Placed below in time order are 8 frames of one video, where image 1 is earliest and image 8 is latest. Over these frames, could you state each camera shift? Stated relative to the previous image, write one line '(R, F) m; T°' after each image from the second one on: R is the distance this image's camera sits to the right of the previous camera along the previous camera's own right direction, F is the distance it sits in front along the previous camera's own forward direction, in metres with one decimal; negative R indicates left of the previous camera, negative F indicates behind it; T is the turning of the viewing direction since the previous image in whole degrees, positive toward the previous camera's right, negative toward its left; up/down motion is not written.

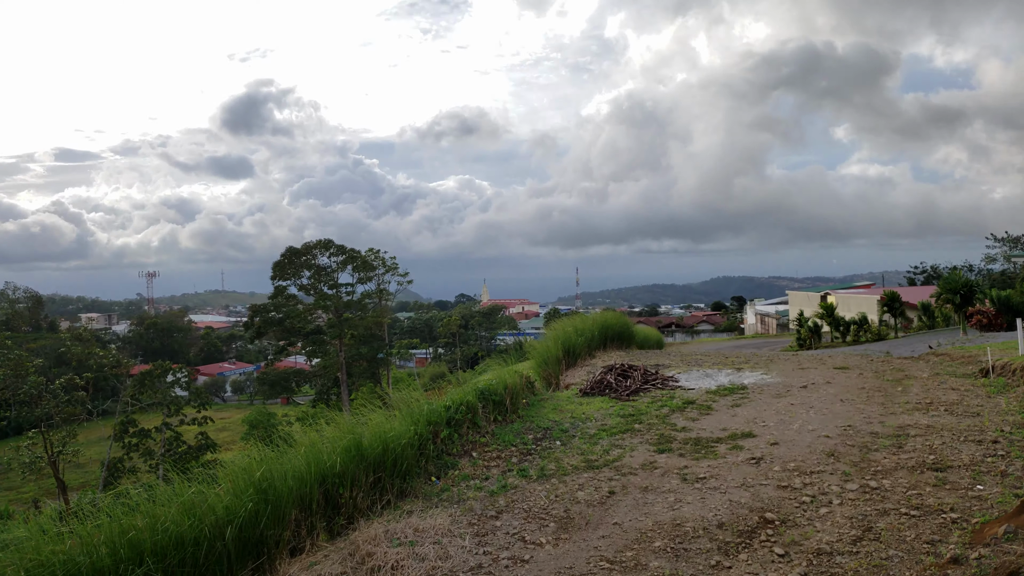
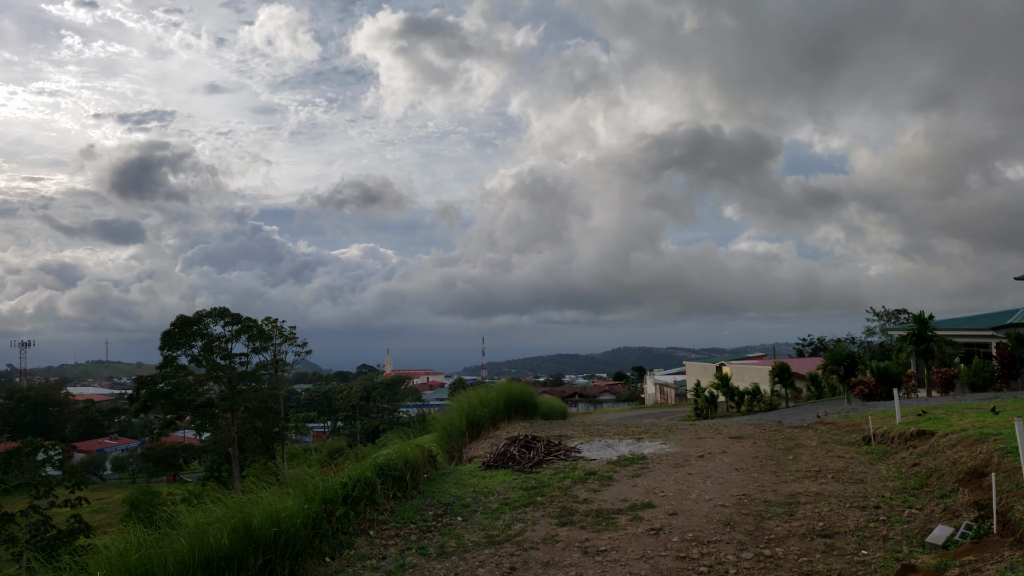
(0.0, +0.7) m; +9°
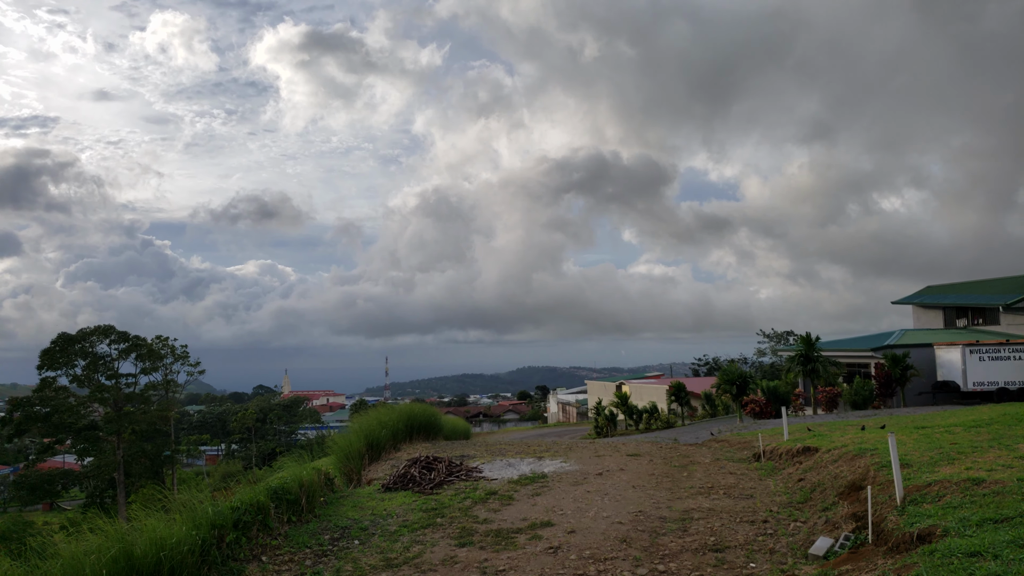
(+0.1, +0.7) m; +9°
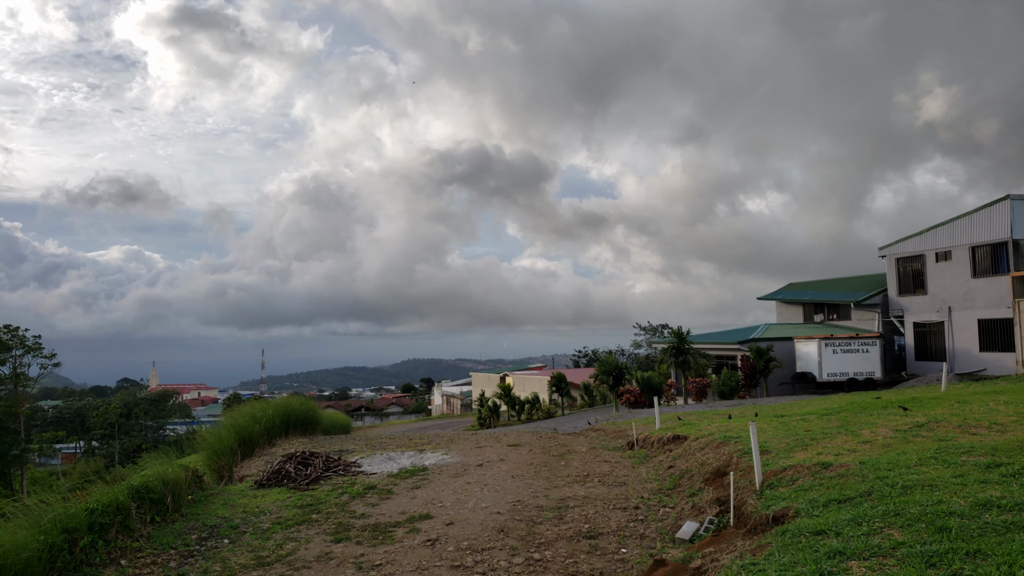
(+0.1, +0.7) m; +11°
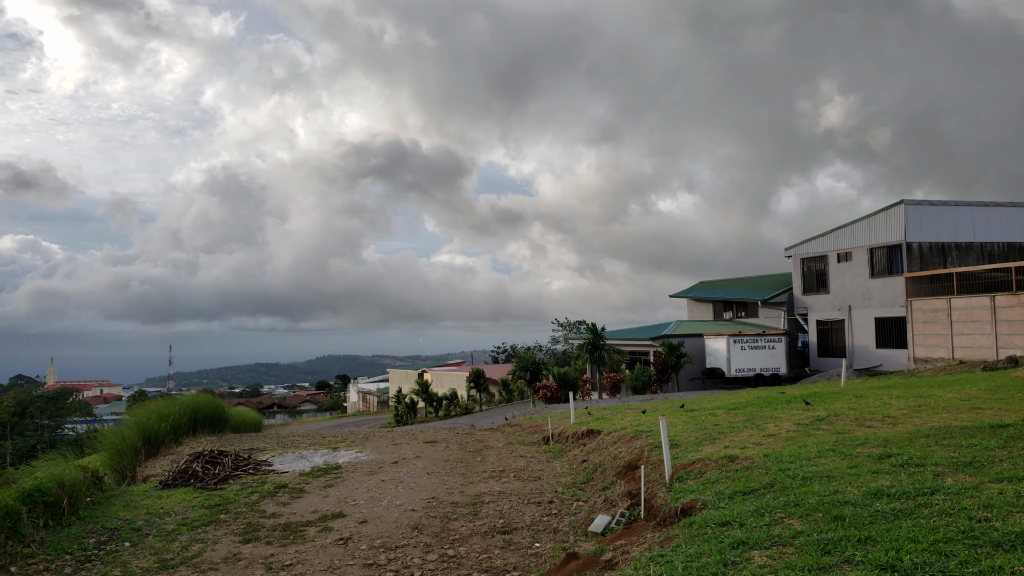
(+0.1, +0.5) m; +8°
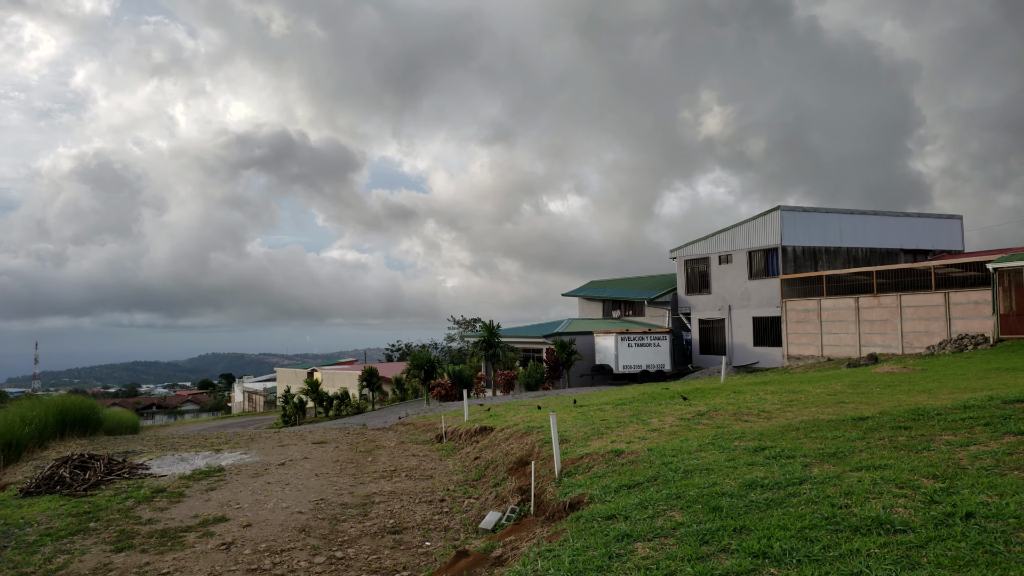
(+0.1, +0.5) m; +10°
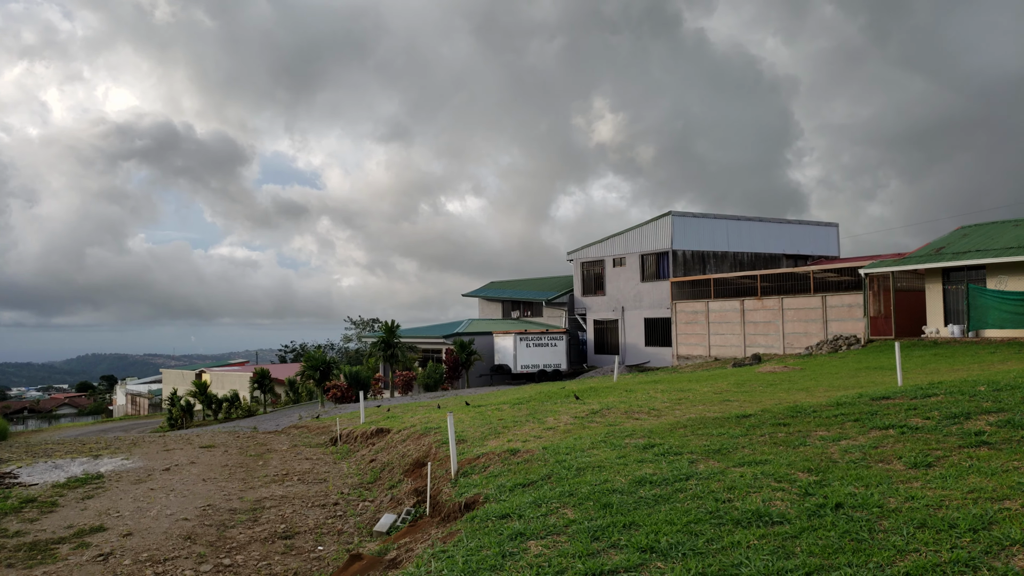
(+0.1, +0.4) m; +10°
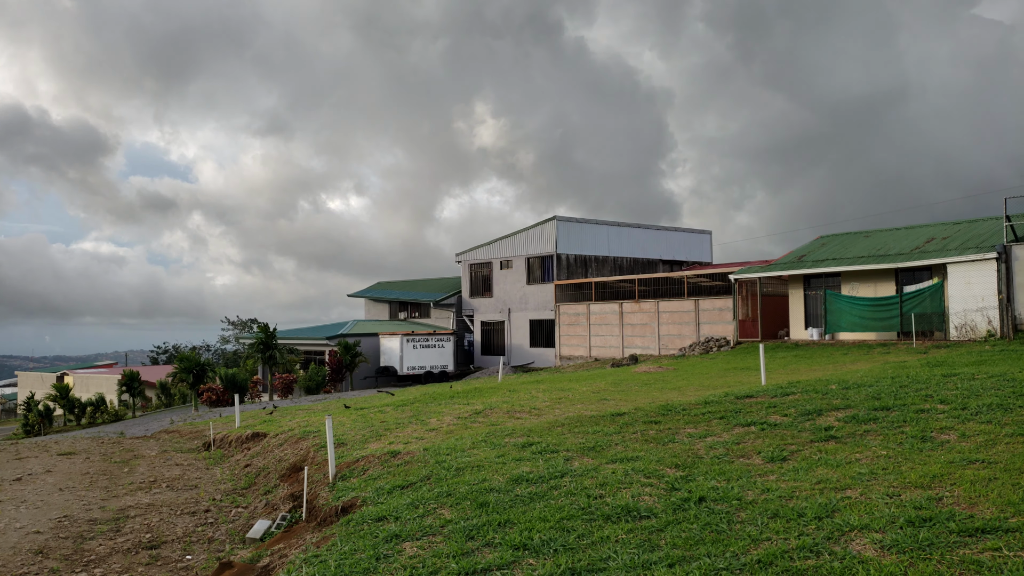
(+0.1, +0.3) m; +11°
